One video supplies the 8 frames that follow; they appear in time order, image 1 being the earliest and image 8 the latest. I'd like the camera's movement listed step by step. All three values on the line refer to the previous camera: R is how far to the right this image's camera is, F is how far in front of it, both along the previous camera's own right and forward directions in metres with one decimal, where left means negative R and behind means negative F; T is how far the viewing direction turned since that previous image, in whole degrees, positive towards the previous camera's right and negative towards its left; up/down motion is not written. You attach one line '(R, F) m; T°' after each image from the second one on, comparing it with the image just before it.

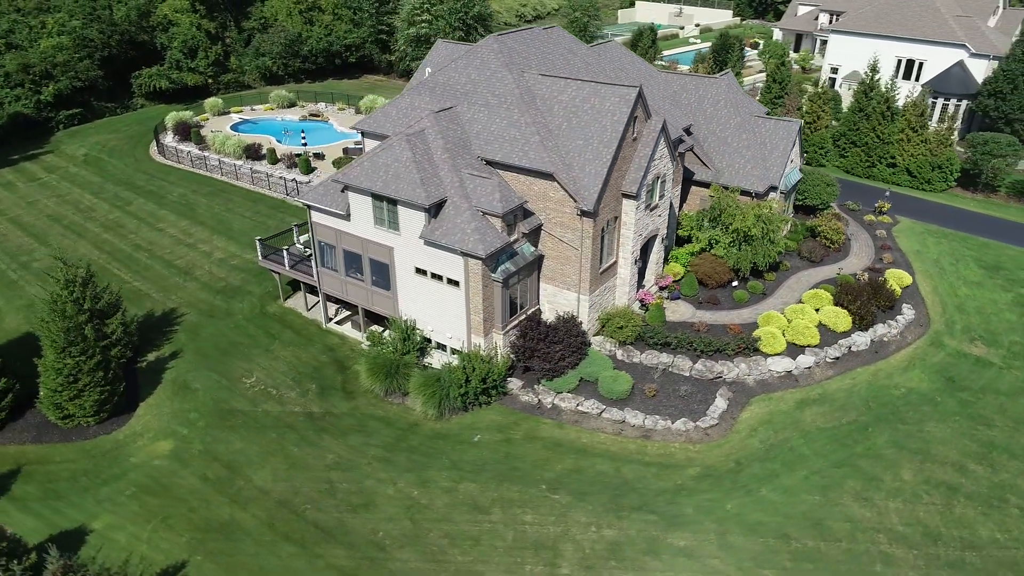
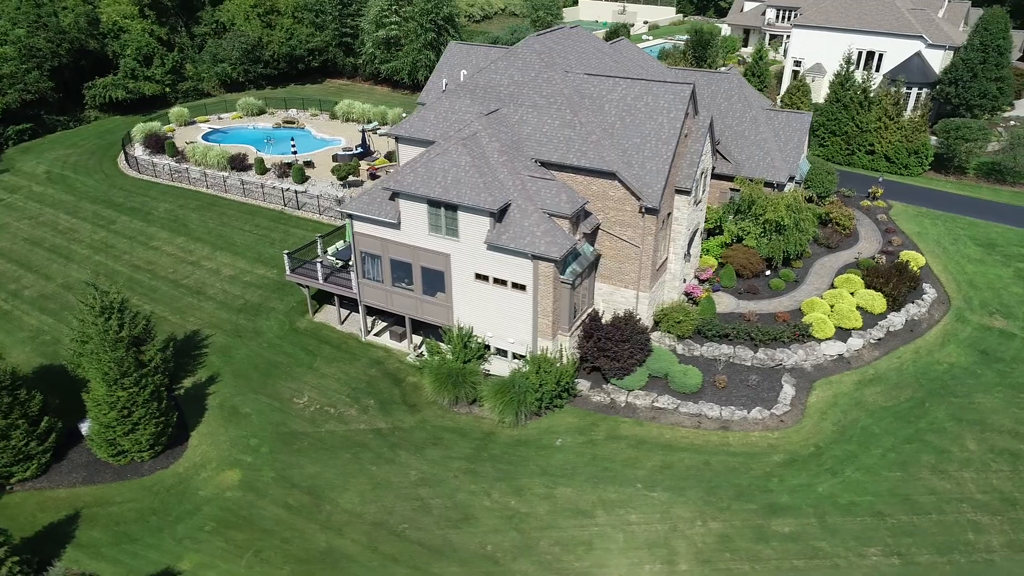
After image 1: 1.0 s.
(-4.9, +0.5) m; +6°
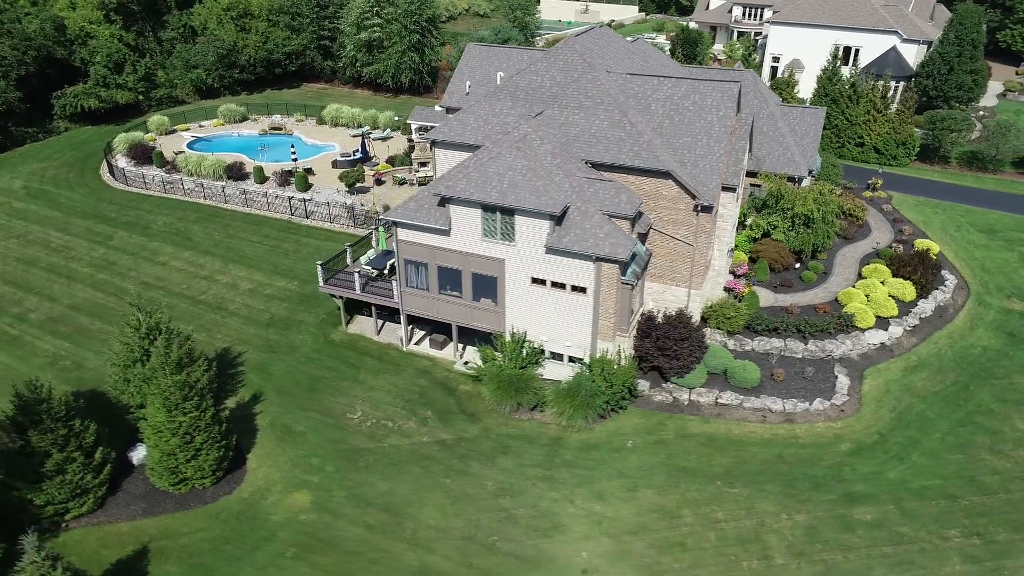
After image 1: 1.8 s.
(-3.9, +0.4) m; +4°
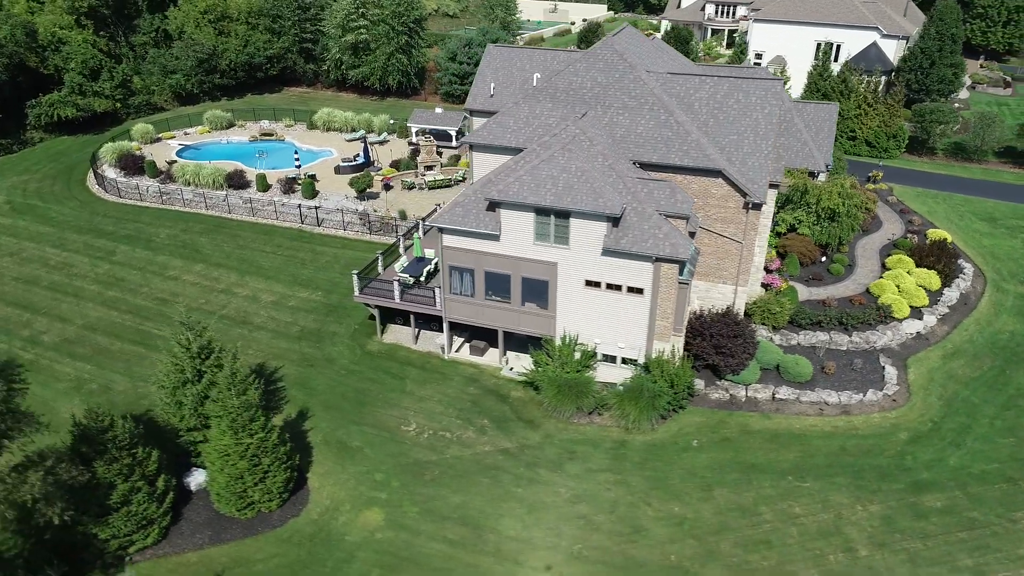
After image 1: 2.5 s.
(-3.5, +0.4) m; +4°
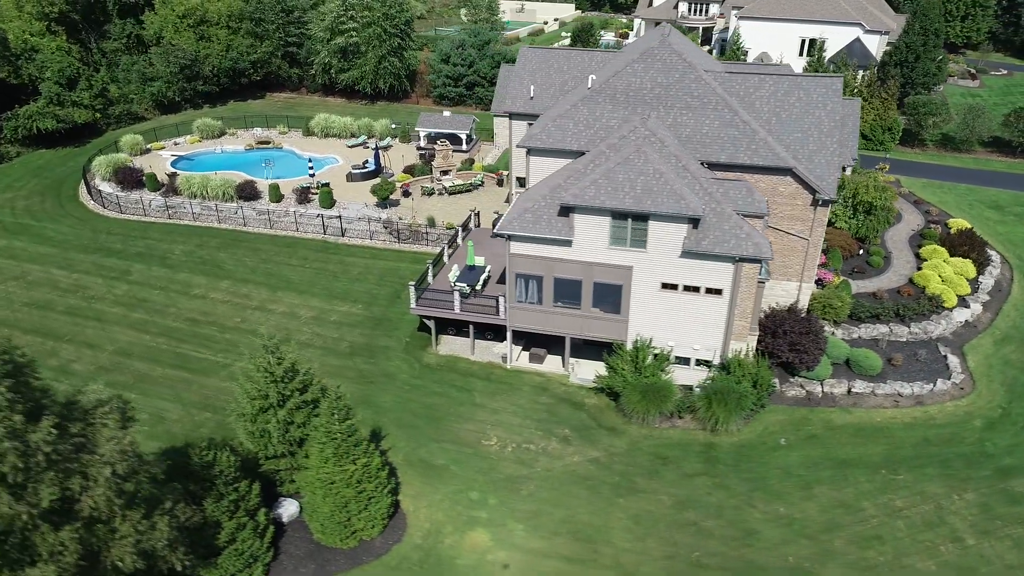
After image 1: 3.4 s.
(-4.4, +0.7) m; +4°
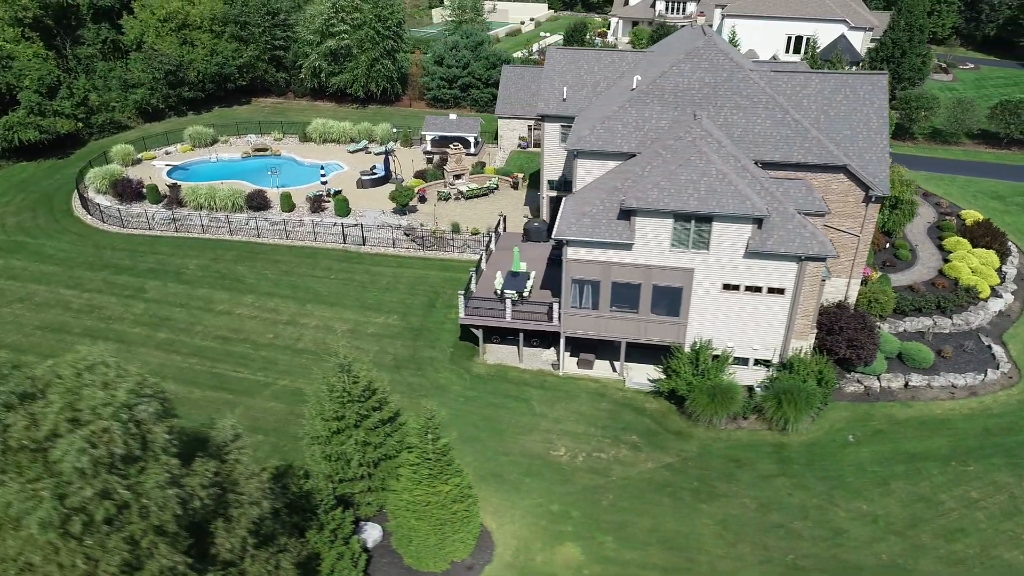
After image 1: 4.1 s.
(-3.6, +0.6) m; +4°
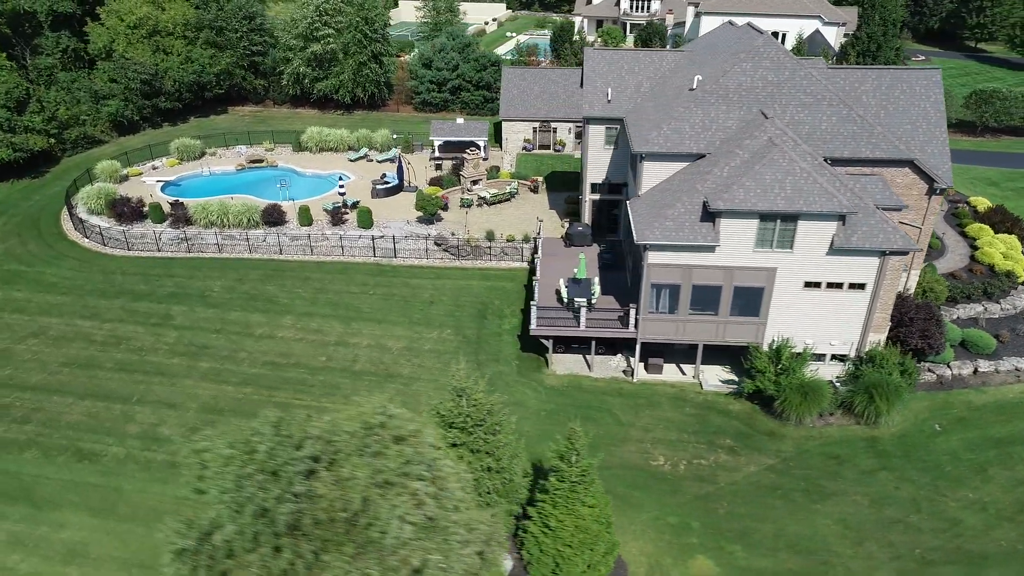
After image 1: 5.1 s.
(-5.0, +1.0) m; +5°
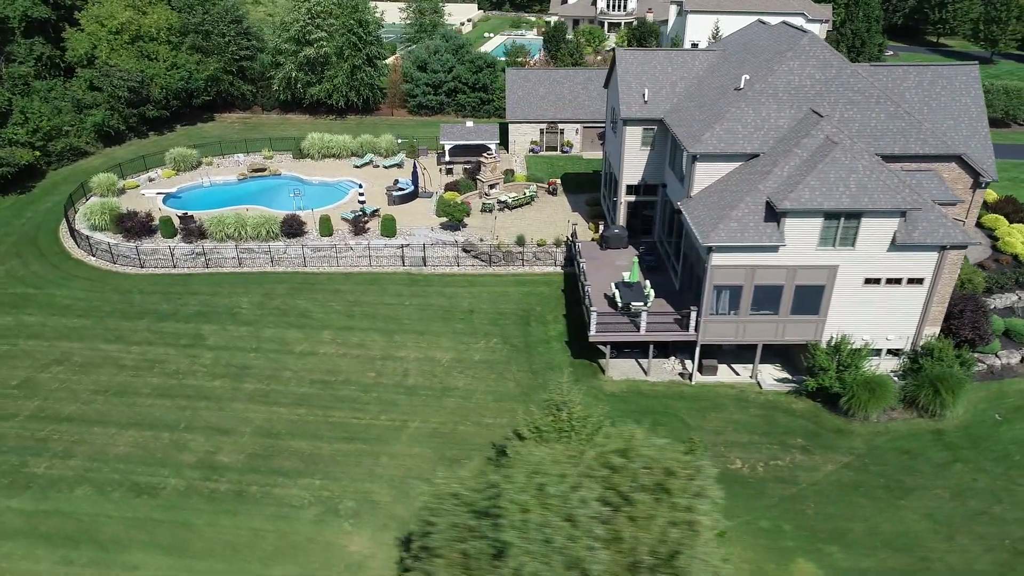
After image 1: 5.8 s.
(-3.7, +0.7) m; +4°
